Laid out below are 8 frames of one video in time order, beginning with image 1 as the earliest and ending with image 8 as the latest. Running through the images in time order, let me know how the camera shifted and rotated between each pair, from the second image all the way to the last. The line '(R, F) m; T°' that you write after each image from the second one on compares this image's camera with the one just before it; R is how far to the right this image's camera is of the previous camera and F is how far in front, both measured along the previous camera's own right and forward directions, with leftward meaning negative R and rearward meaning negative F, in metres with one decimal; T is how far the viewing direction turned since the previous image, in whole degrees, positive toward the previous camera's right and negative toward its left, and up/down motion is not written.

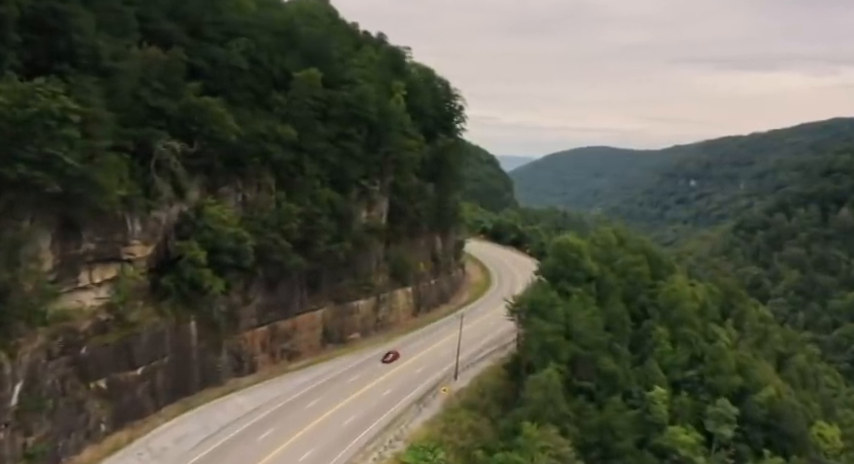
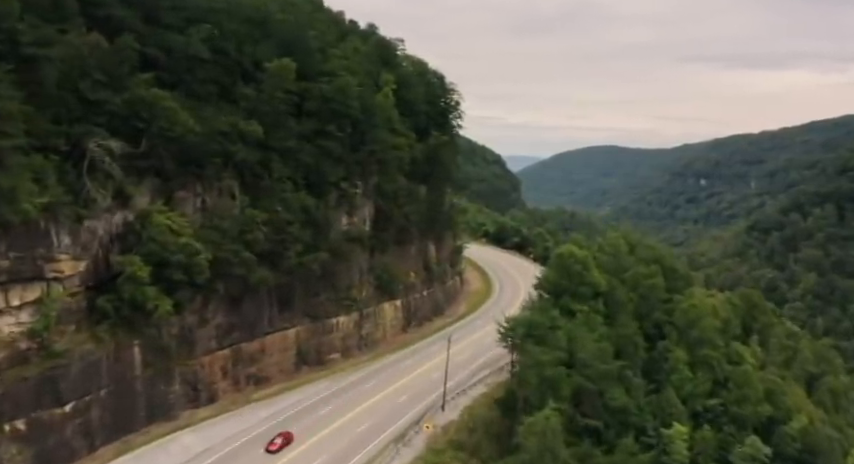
(+1.3, +5.3) m; -1°
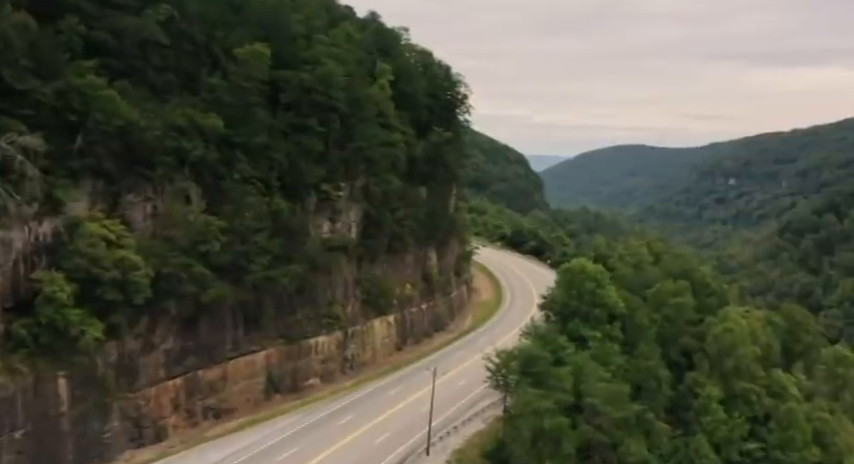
(+1.7, +5.7) m; -2°
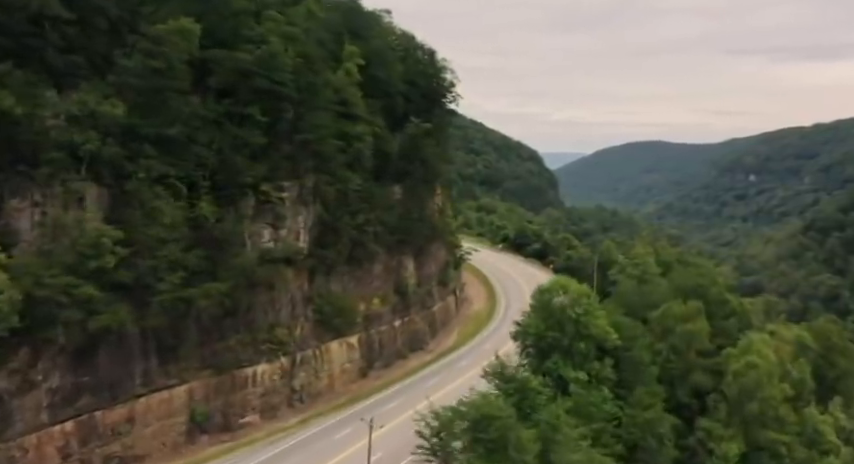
(+2.5, +6.6) m; -1°
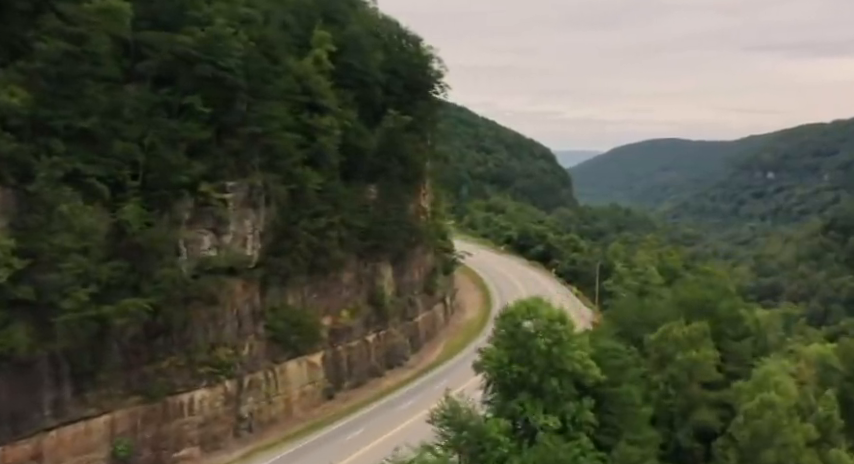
(+2.0, +4.5) m; -1°
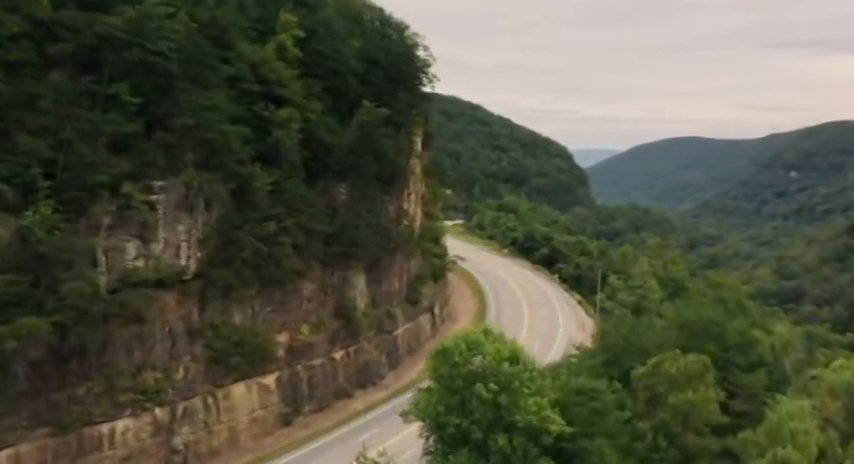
(+2.0, +4.2) m; -1°
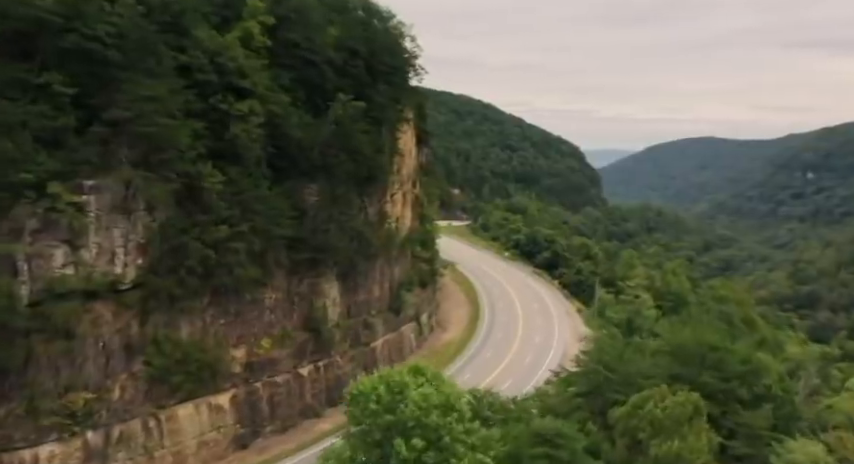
(+1.5, +3.0) m; -1°
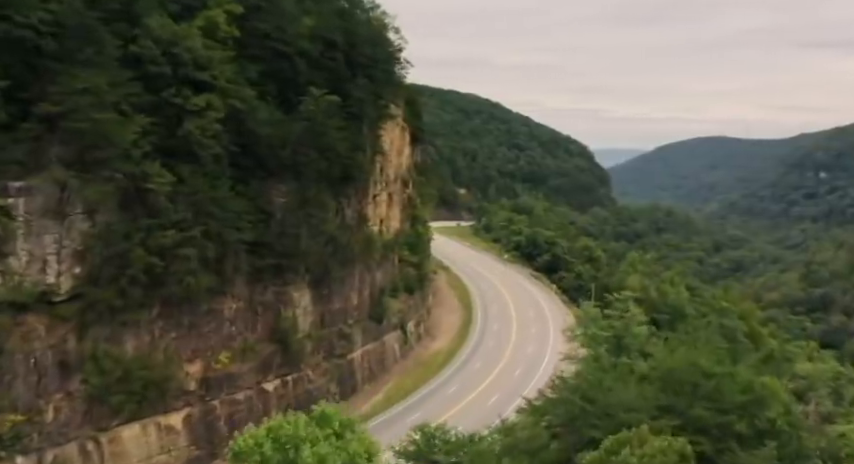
(+1.3, +2.5) m; -1°
